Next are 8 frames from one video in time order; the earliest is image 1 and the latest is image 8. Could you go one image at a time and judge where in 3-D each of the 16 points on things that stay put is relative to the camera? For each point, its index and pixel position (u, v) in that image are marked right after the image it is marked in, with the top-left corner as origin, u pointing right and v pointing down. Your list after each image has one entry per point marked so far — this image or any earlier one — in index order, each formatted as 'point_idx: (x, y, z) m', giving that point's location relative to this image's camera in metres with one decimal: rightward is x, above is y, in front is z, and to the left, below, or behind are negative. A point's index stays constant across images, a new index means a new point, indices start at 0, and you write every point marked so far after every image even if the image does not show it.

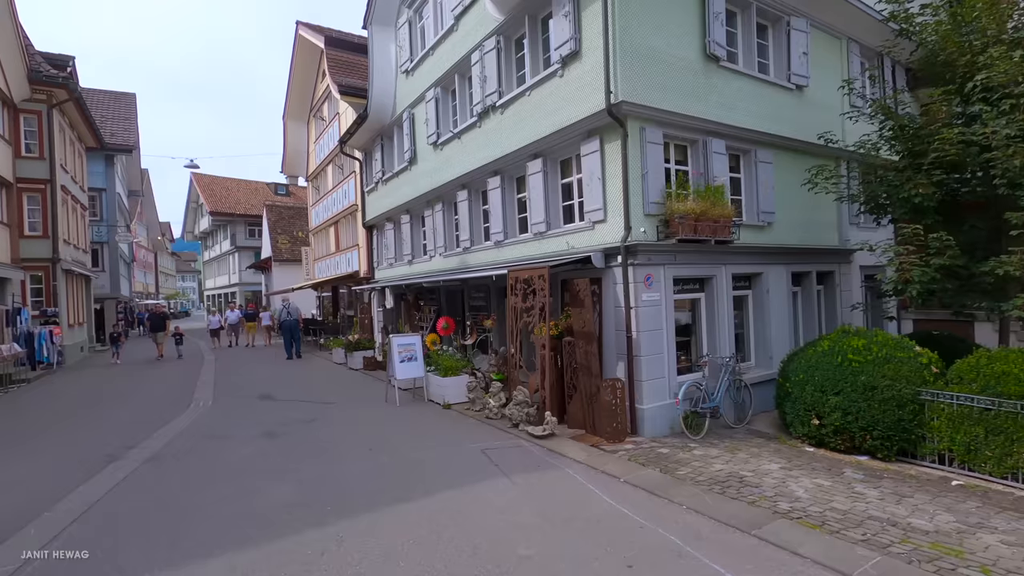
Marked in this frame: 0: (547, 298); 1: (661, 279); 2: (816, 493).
0: (+0.5, -0.2, +7.9) m
1: (+2.5, +0.2, +8.4) m
2: (+3.4, -2.3, +5.7) m
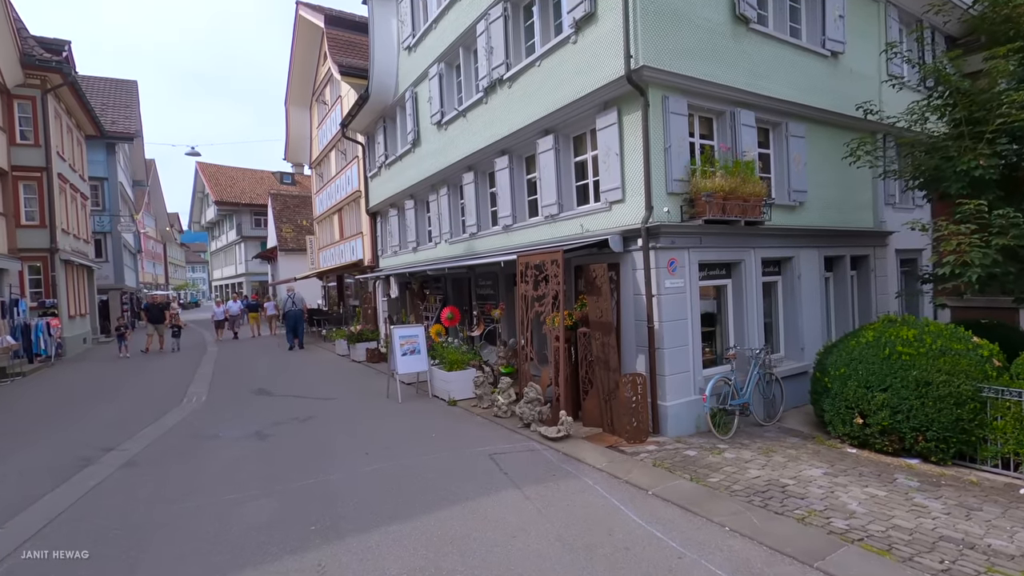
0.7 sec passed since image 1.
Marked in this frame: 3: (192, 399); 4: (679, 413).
0: (+0.7, 0.0, +7.1) m
1: (+2.6, +0.4, +7.7) m
2: (+3.5, -2.1, +5.0) m
3: (-6.2, -2.2, +10.0) m
4: (+2.5, -1.8, +7.5) m
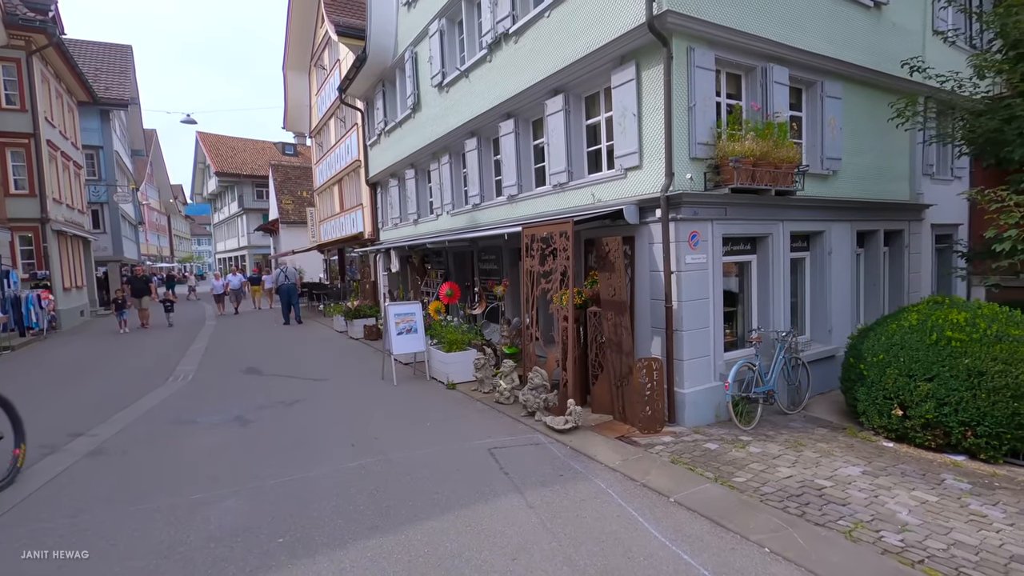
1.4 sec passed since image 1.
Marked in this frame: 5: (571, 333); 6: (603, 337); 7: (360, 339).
0: (+0.7, +0.3, +6.4) m
1: (+2.7, +0.7, +6.9) m
2: (+3.5, -1.9, +4.4) m
3: (-6.2, -1.7, +9.5) m
4: (+2.5, -1.5, +6.8) m
5: (+0.7, -0.6, +6.3) m
6: (+1.3, -0.7, +7.1) m
7: (-3.9, -1.3, +12.9) m
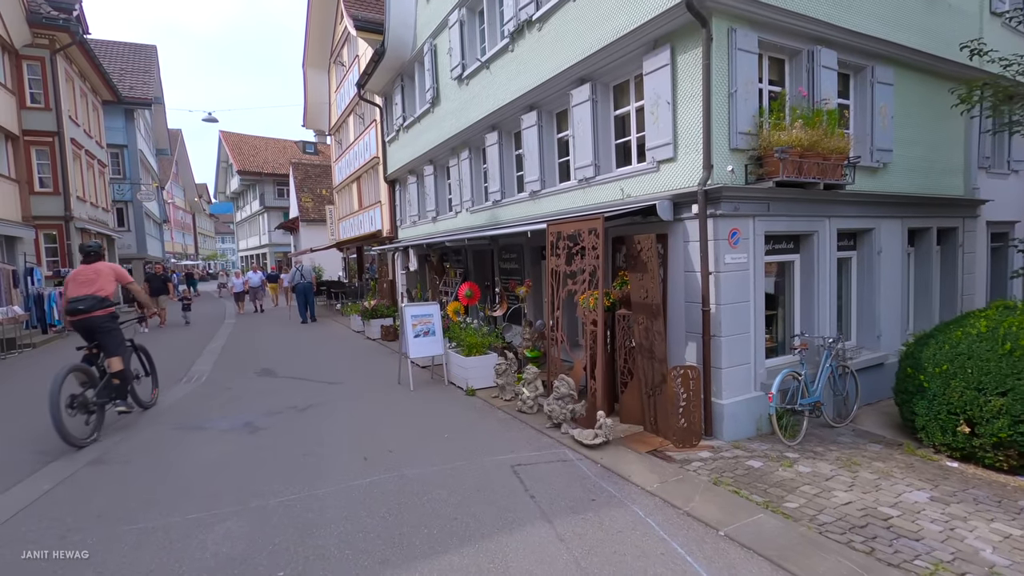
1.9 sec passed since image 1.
0: (+1.0, +0.3, +6.0) m
1: (+3.0, +0.7, +6.4) m
2: (+3.7, -2.0, +3.8) m
3: (-5.8, -1.6, +9.3) m
4: (+2.8, -1.5, +6.3) m
5: (+1.0, -0.6, +5.8) m
6: (+1.6, -0.7, +6.6) m
7: (-3.3, -1.3, +12.6) m
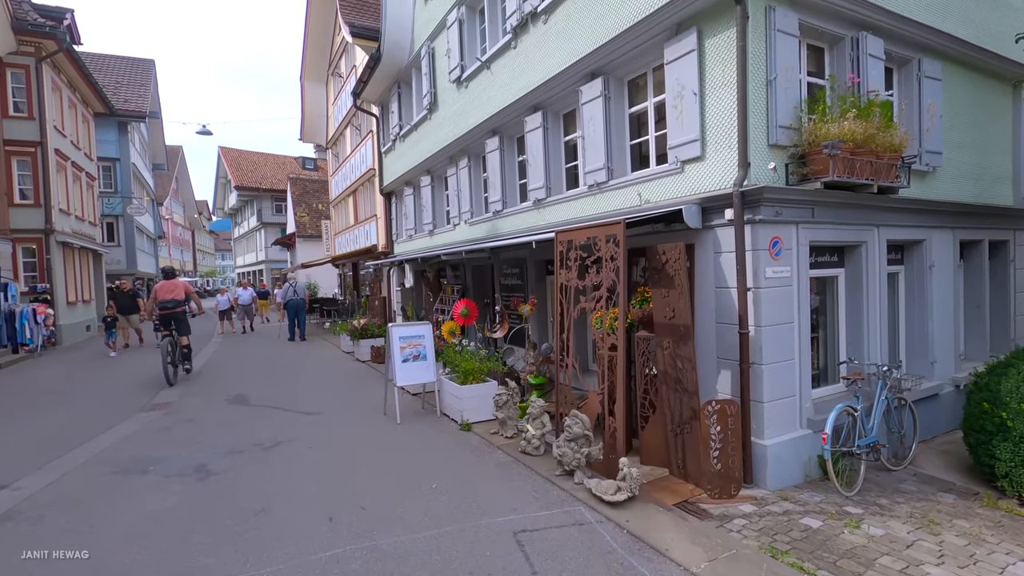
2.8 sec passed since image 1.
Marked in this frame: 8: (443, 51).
0: (+1.1, +0.1, +5.0) m
1: (+3.0, +0.5, +5.5) m
2: (+3.7, -2.1, +2.8) m
3: (-5.7, -1.9, +8.3) m
4: (+2.8, -1.7, +5.3) m
5: (+1.0, -0.8, +4.8) m
6: (+1.6, -0.9, +5.6) m
7: (-3.3, -1.7, +11.6) m
8: (-1.6, +5.4, +11.7) m
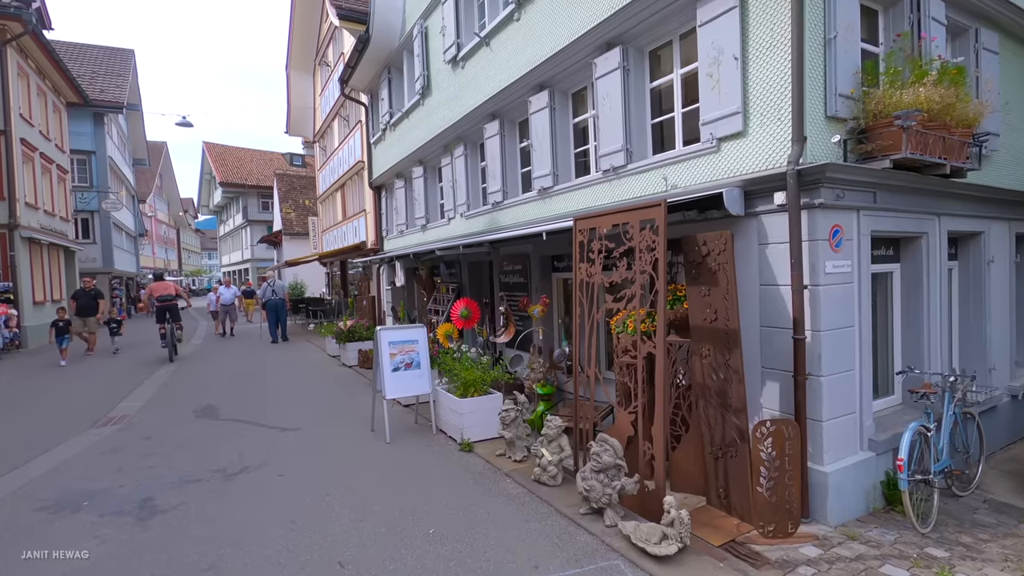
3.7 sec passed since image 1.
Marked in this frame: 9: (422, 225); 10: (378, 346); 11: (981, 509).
0: (+1.2, +0.2, +4.2) m
1: (+3.1, +0.5, +4.6) m
2: (+3.9, -2.1, +2.0) m
3: (-5.7, -1.9, +7.3) m
4: (+2.9, -1.7, +4.5) m
5: (+1.1, -0.7, +4.0) m
6: (+1.7, -0.9, +4.8) m
7: (-3.3, -1.6, +10.7) m
8: (-1.6, +5.4, +10.8) m
9: (-2.3, +1.6, +12.8) m
10: (-1.6, -0.7, +5.9) m
11: (+4.5, -2.1, +4.9) m
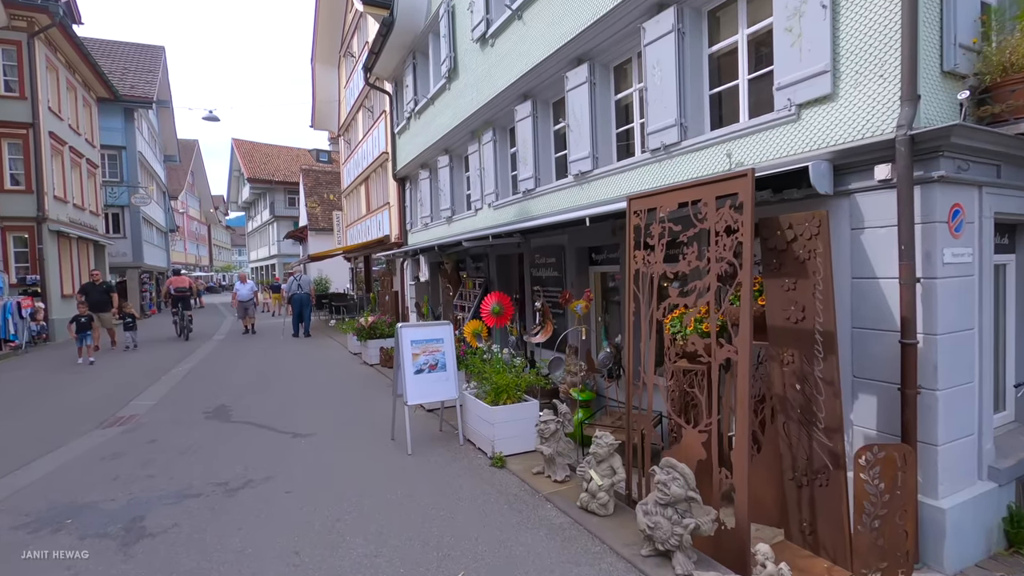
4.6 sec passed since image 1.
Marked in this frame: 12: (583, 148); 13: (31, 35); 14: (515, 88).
0: (+1.5, +0.2, +3.4) m
1: (+3.4, +0.5, +3.8) m
2: (+4.1, -2.0, +1.1) m
3: (-5.2, -1.8, +6.8) m
4: (+3.2, -1.7, +3.6) m
5: (+1.4, -0.7, +3.2) m
6: (+2.0, -0.8, +4.0) m
7: (-2.7, -1.5, +10.1) m
8: (-0.9, +5.6, +10.1) m
9: (-1.5, +1.7, +12.2) m
10: (-1.2, -0.6, +5.3) m
11: (+4.9, -2.1, +4.0) m
12: (+1.0, +2.0, +7.1) m
13: (-15.5, +8.1, +16.5) m
14: (+0.1, +3.4, +8.6) m
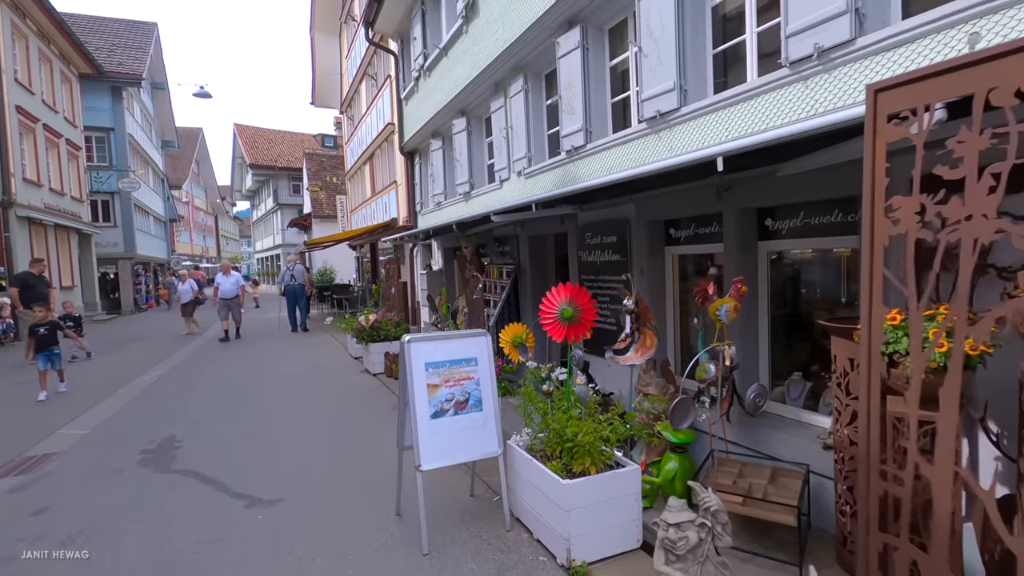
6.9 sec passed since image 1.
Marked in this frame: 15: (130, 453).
0: (+1.9, +0.3, +1.3) m
1: (+3.9, +0.6, +1.6) m
2: (+4.5, -2.0, -1.0) m
3: (-4.7, -1.7, +4.9) m
4: (+3.7, -1.6, +1.6) m
5: (+1.9, -0.6, +1.2) m
6: (+2.5, -0.8, +1.9) m
7: (-2.1, -1.4, +8.2) m
8: (-0.4, +5.7, +7.9) m
9: (-0.9, +1.9, +10.2) m
10: (-0.7, -0.5, +3.3) m
11: (+5.3, -2.0, +1.9) m
12: (+1.5, +2.1, +5.0) m
13: (-14.9, +8.3, +14.5) m
14: (+0.6, +3.5, +6.5) m
15: (-3.8, -1.6, +5.1) m
